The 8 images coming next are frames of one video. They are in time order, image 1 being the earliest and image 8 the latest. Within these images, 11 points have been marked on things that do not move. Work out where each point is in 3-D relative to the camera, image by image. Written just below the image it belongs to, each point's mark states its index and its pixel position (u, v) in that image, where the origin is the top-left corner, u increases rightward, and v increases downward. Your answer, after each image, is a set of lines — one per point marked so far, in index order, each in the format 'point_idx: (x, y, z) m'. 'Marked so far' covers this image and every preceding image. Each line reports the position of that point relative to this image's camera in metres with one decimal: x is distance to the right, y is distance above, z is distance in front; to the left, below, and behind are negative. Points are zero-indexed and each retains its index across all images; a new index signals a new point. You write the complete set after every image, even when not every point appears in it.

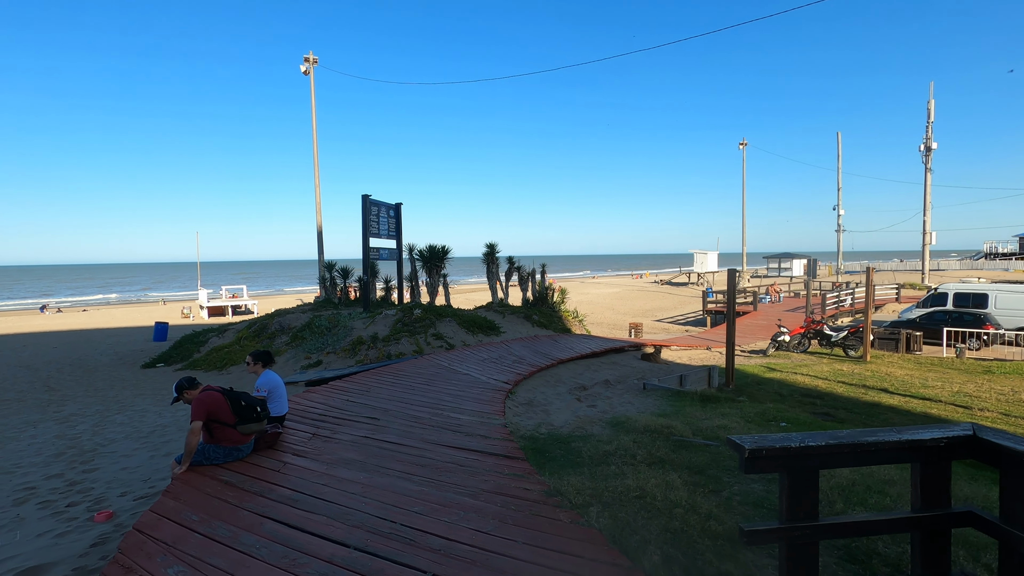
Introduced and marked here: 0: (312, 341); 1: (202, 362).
0: (-5.0, -1.3, +13.3) m
1: (-7.7, -1.8, +13.2) m
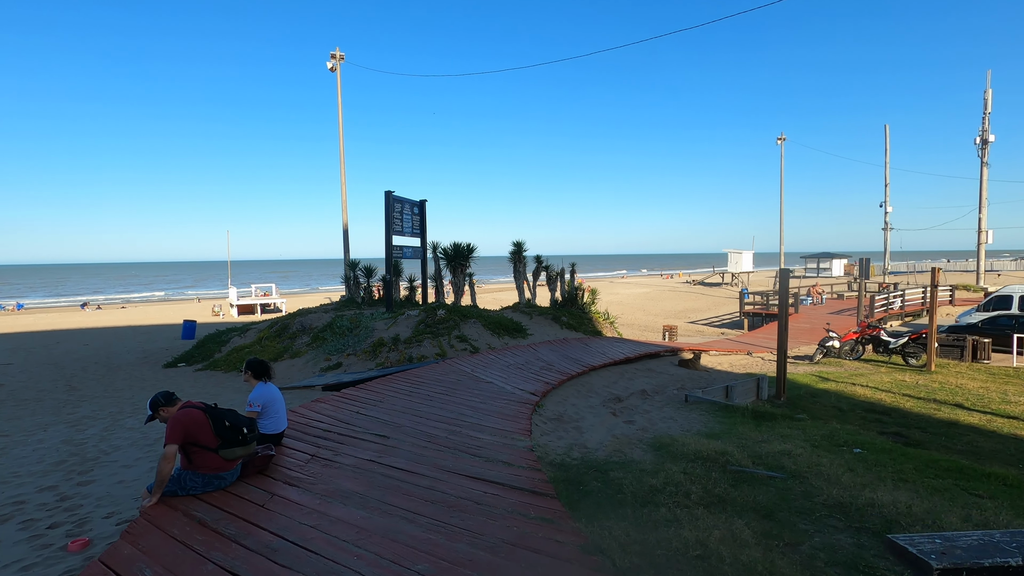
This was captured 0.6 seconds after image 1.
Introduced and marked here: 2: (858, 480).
0: (-4.3, -1.3, +12.8) m
1: (-7.0, -1.8, +12.9) m
2: (+2.6, -1.4, +4.0) m
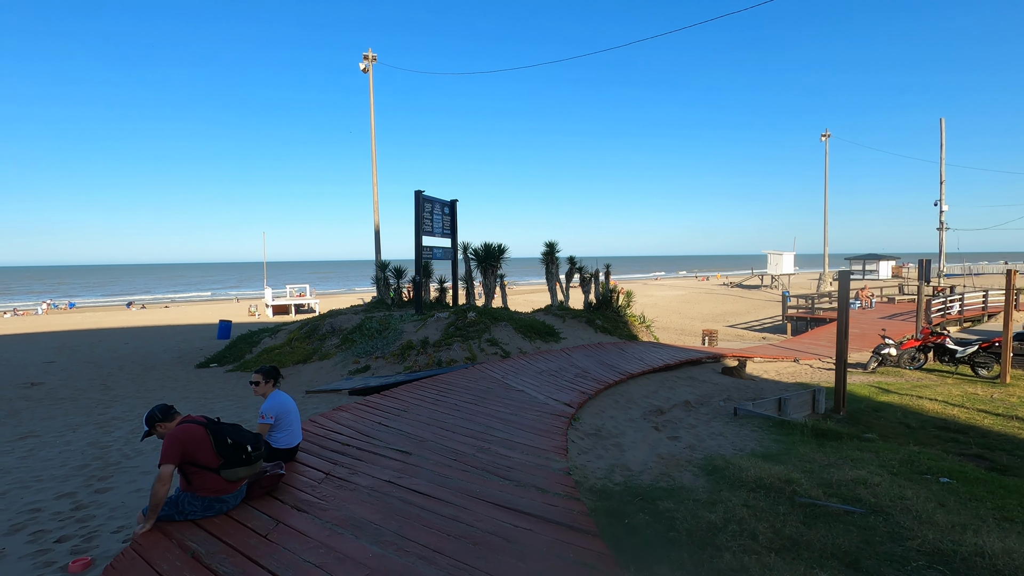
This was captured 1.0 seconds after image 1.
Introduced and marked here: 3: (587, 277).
0: (-3.6, -1.3, +12.6) m
1: (-6.3, -1.8, +12.9) m
2: (+2.8, -1.5, +3.4) m
3: (+2.4, +0.3, +17.0) m
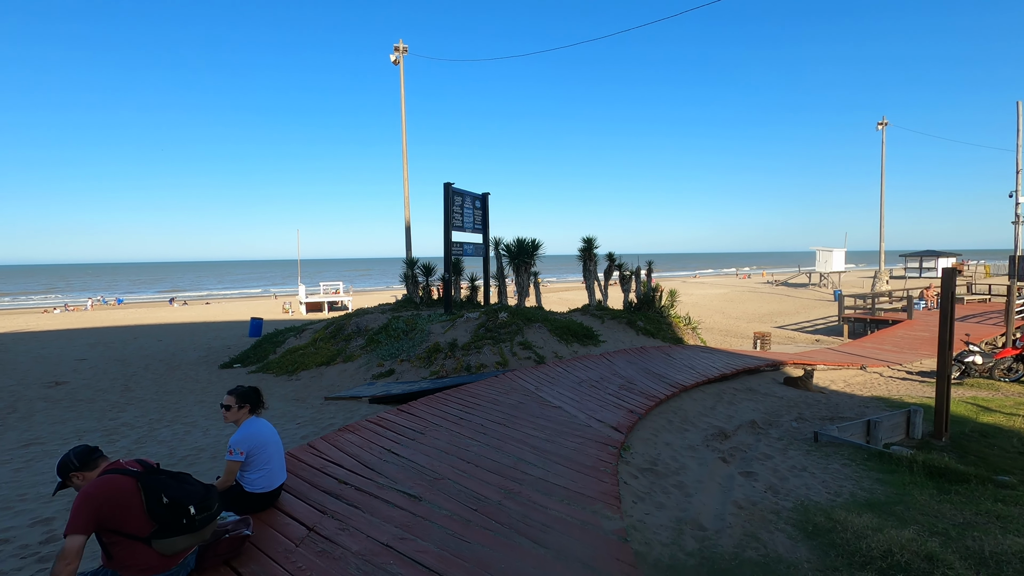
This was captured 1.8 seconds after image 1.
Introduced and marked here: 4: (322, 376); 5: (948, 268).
0: (-2.8, -1.3, +11.9) m
1: (-5.5, -1.8, +12.3) m
2: (+3.0, -1.5, +2.3) m
3: (+3.4, +0.4, +15.9) m
4: (-4.0, -1.9, +11.2) m
5: (+5.0, +0.2, +6.1) m
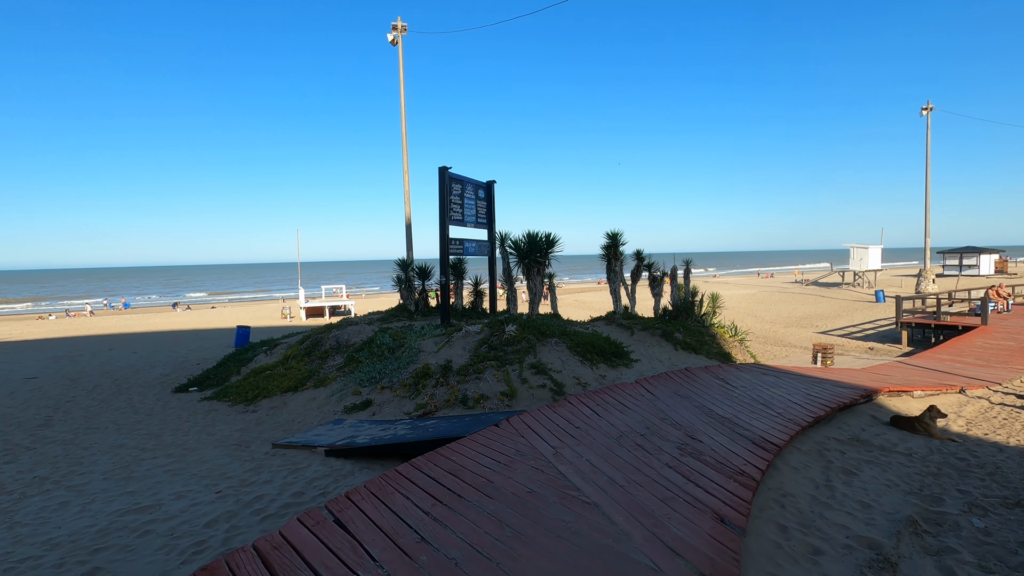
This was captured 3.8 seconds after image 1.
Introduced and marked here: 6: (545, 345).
0: (-2.6, -1.4, +9.6) m
1: (-5.3, -1.9, +10.1) m
2: (+2.9, -1.6, -0.1) m
3: (+3.7, +0.3, +13.5) m
4: (-3.8, -2.0, +9.0) m
5: (+5.0, +0.1, +3.7) m
6: (+0.6, -1.0, +9.1) m
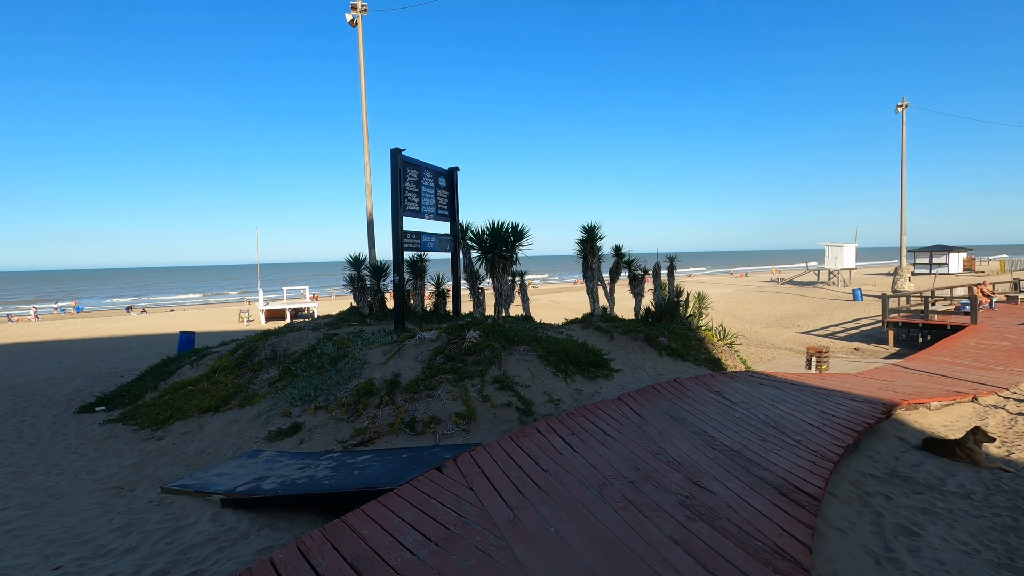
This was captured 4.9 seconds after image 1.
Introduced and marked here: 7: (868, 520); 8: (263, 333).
0: (-3.2, -1.4, +8.2) m
1: (-5.9, -1.9, +8.5) m
2: (+2.7, -1.5, -1.3) m
3: (+2.9, +0.3, +12.3) m
4: (-4.4, -2.0, +7.5) m
5: (+4.6, +0.2, +2.6) m
6: (0.0, -1.0, +7.8) m
7: (+2.4, -1.5, +3.6) m
8: (-5.0, -0.9, +10.7) m
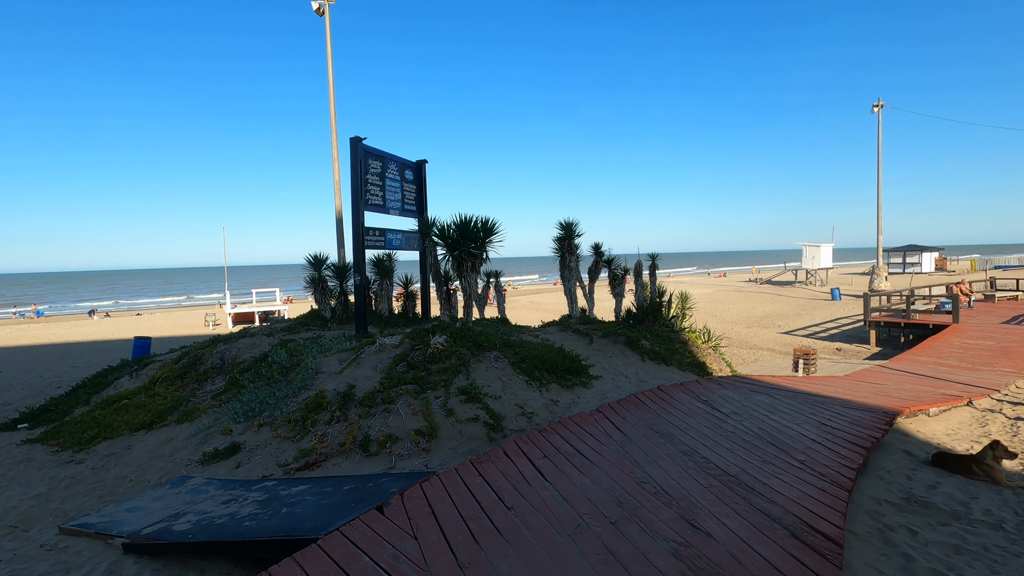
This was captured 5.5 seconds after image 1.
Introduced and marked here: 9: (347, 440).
0: (-3.6, -1.4, +7.3) m
1: (-6.3, -2.0, +7.6) m
2: (+2.7, -1.5, -1.9) m
3: (+2.3, +0.3, +11.7) m
4: (-4.8, -2.0, +6.6) m
5: (+4.4, +0.2, +2.0) m
6: (-0.4, -1.0, +7.1) m
7: (+2.2, -1.5, +3.0) m
8: (-5.5, -0.9, +9.8) m
9: (-1.7, -1.6, +5.6) m
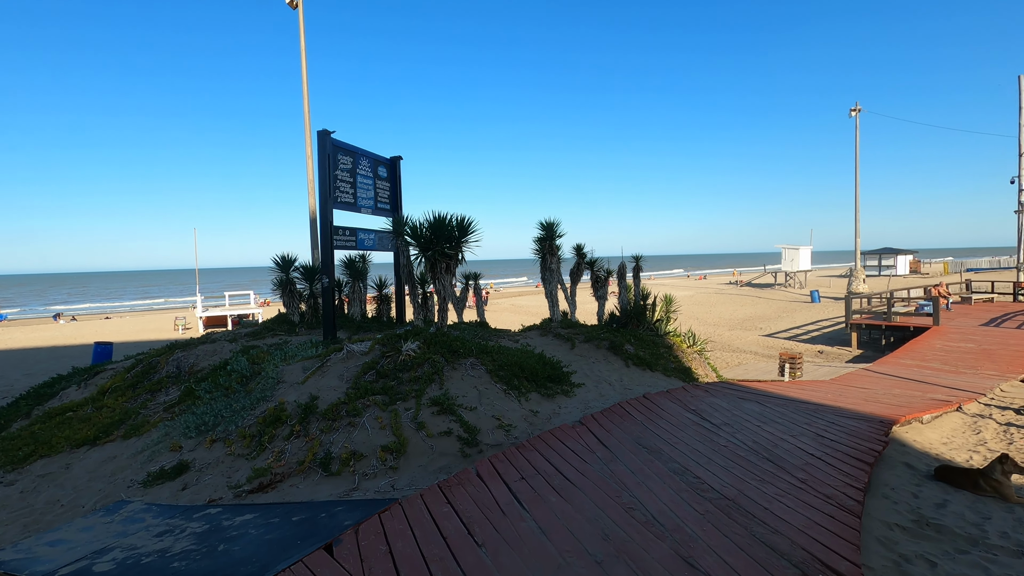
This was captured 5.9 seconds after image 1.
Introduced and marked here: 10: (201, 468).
0: (-3.9, -1.5, +6.8) m
1: (-6.6, -2.0, +7.0) m
2: (+2.7, -1.5, -2.3) m
3: (+1.9, +0.2, +11.3) m
4: (-5.0, -2.1, +6.0) m
5: (+4.3, +0.2, +1.7) m
6: (-0.7, -1.0, +6.6) m
7: (+2.0, -1.5, +2.6) m
8: (-5.8, -1.0, +9.2) m
9: (-2.0, -1.6, +5.1) m
10: (-3.2, -1.8, +5.5) m
